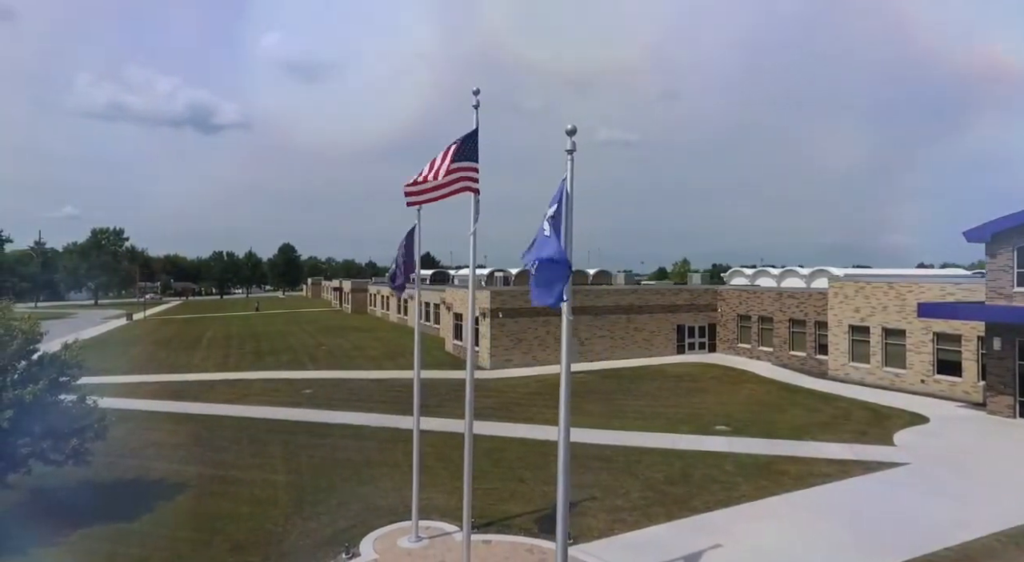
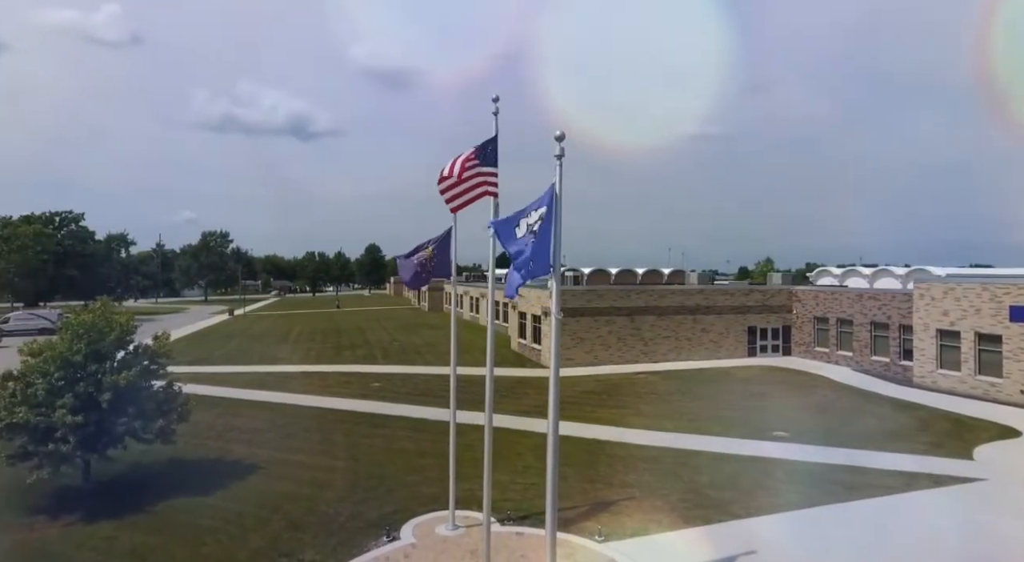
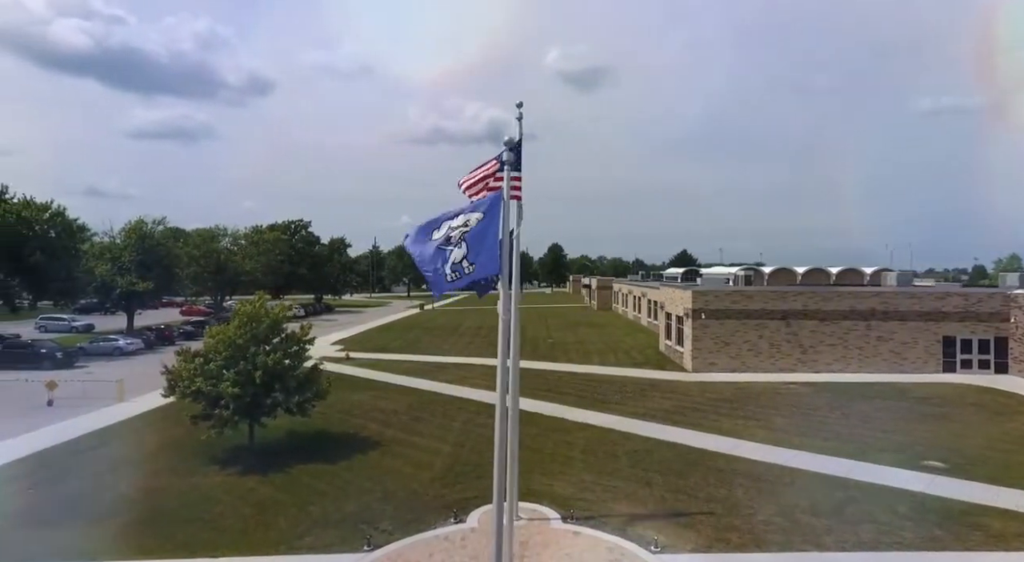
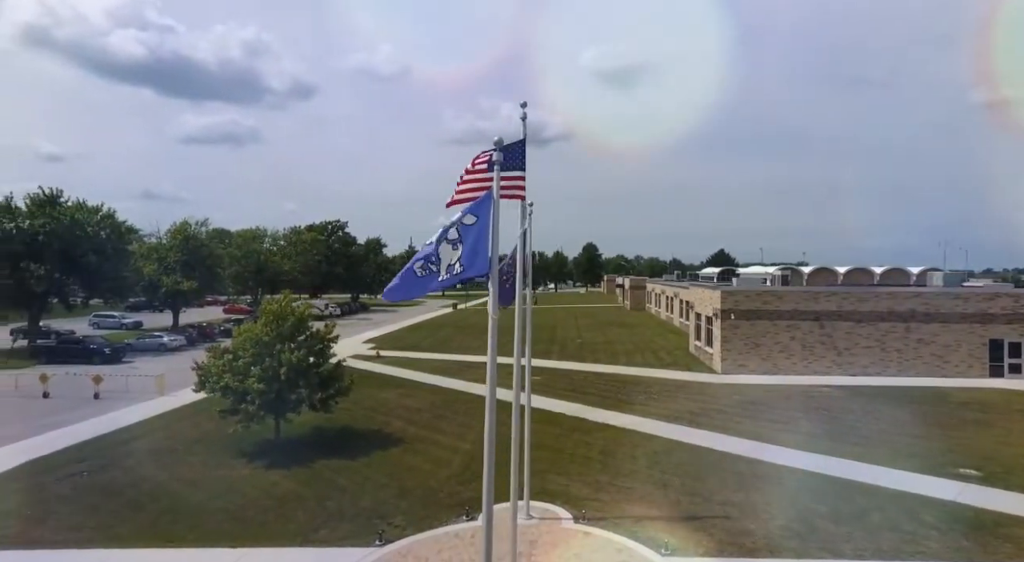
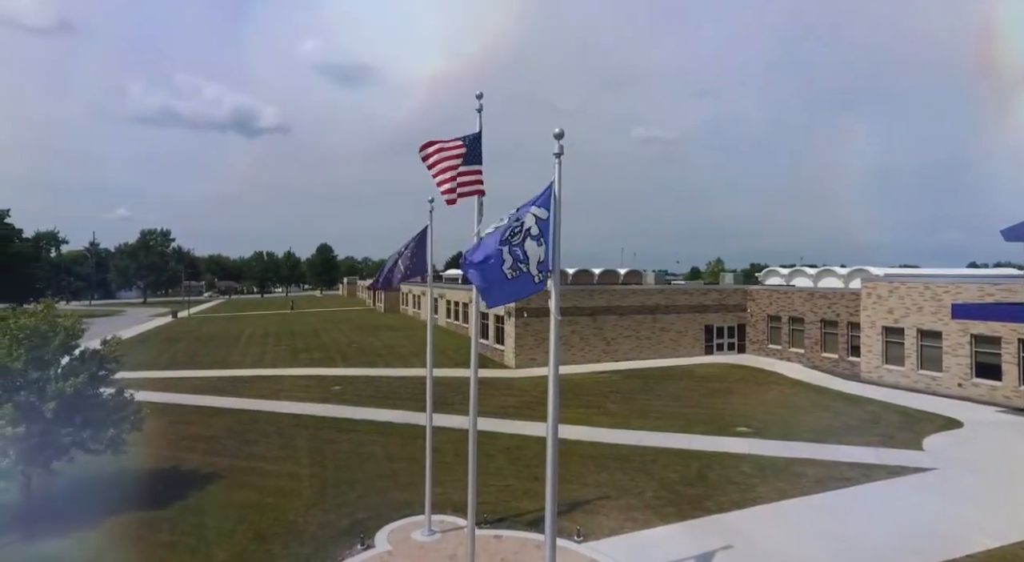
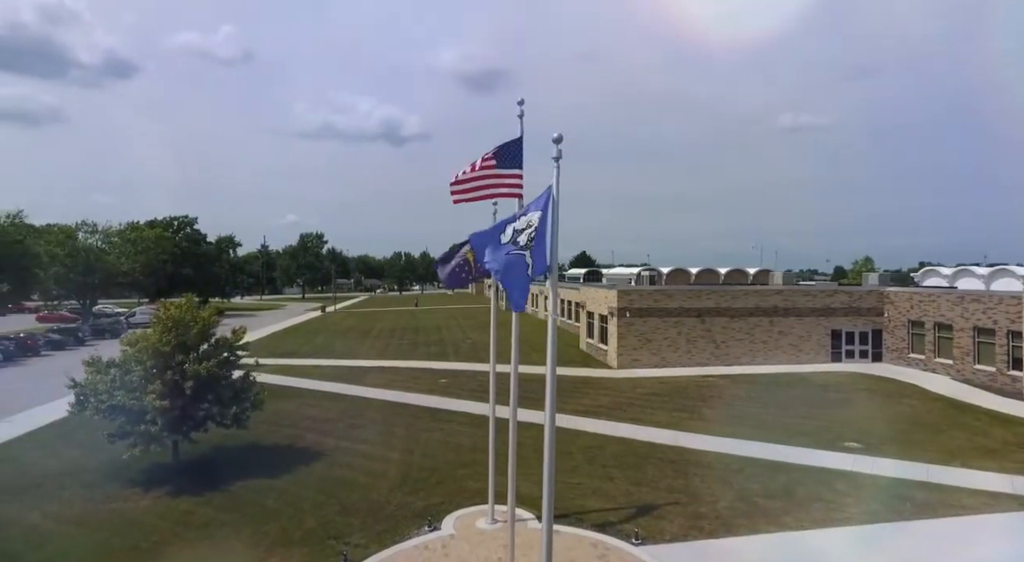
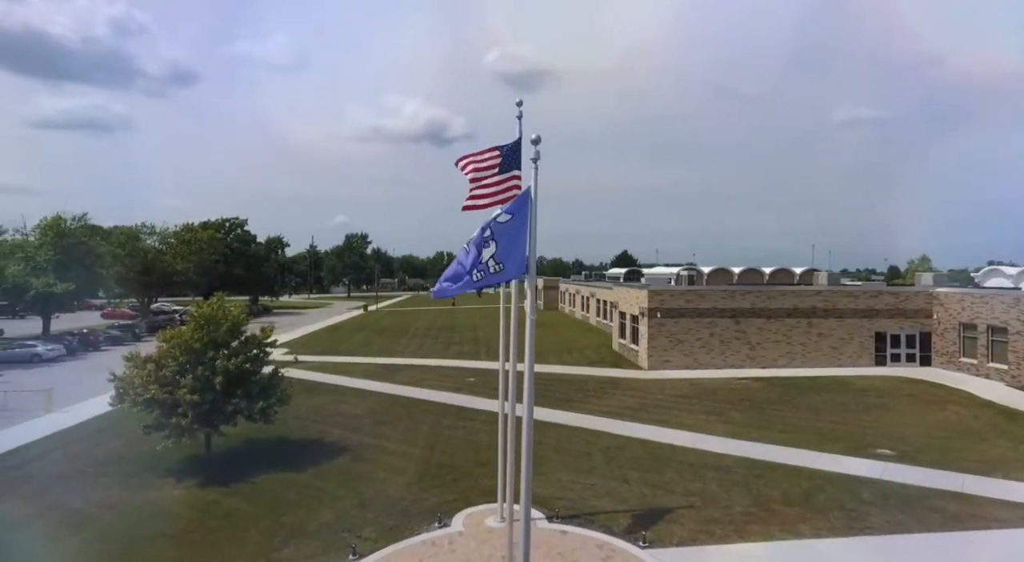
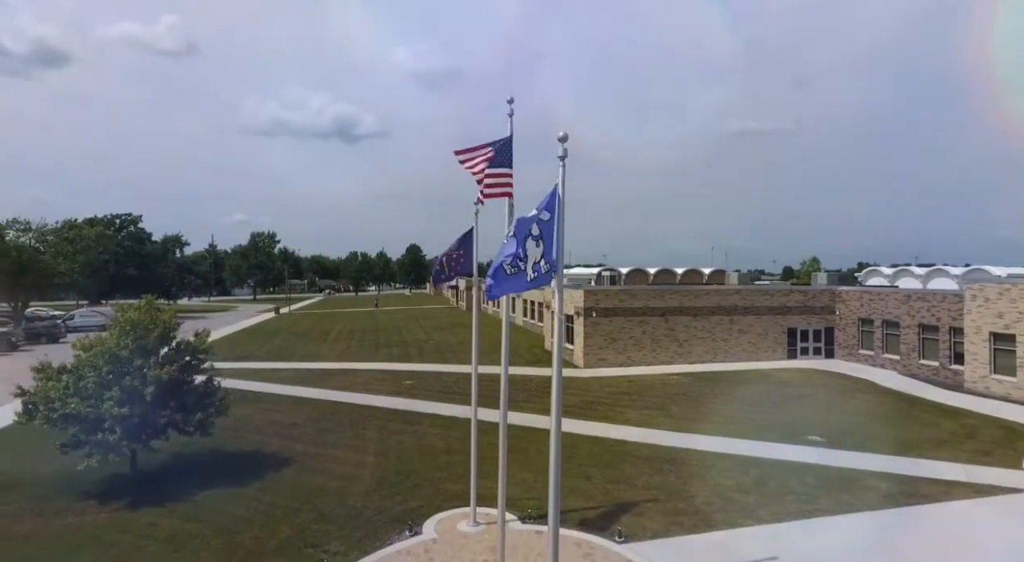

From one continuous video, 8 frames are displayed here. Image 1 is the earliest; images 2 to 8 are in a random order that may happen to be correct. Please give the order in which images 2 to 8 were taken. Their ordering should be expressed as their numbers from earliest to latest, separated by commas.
5, 2, 8, 6, 7, 3, 4
